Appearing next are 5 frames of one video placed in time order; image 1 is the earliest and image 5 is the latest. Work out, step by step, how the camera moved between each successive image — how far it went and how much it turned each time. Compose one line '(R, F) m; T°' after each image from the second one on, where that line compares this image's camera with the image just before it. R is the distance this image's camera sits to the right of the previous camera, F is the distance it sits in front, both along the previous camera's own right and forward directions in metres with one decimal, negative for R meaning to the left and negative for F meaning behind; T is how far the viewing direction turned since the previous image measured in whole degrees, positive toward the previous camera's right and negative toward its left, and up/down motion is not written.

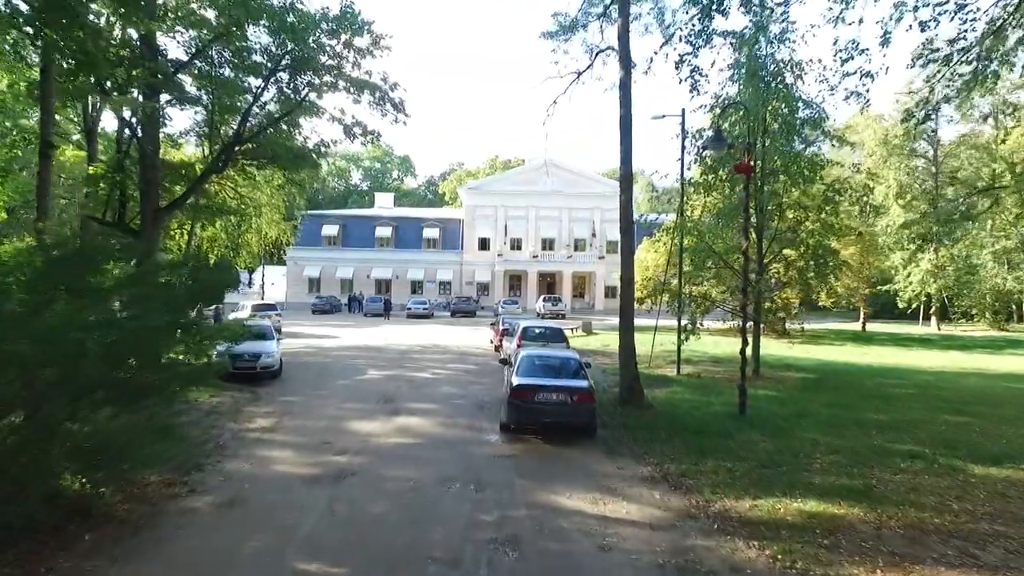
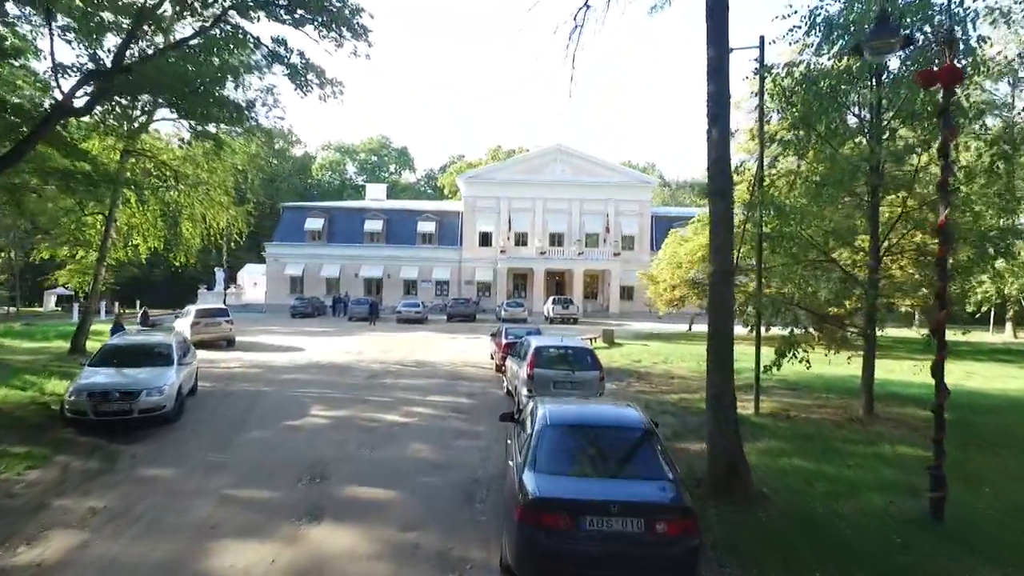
(-0.1, +6.0) m; 0°
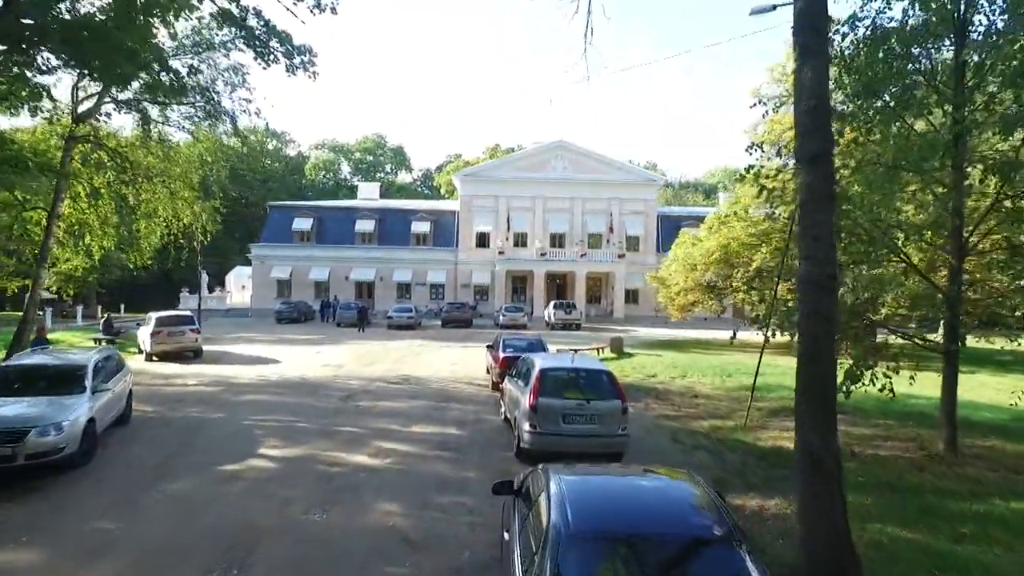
(0.0, +2.7) m; 0°
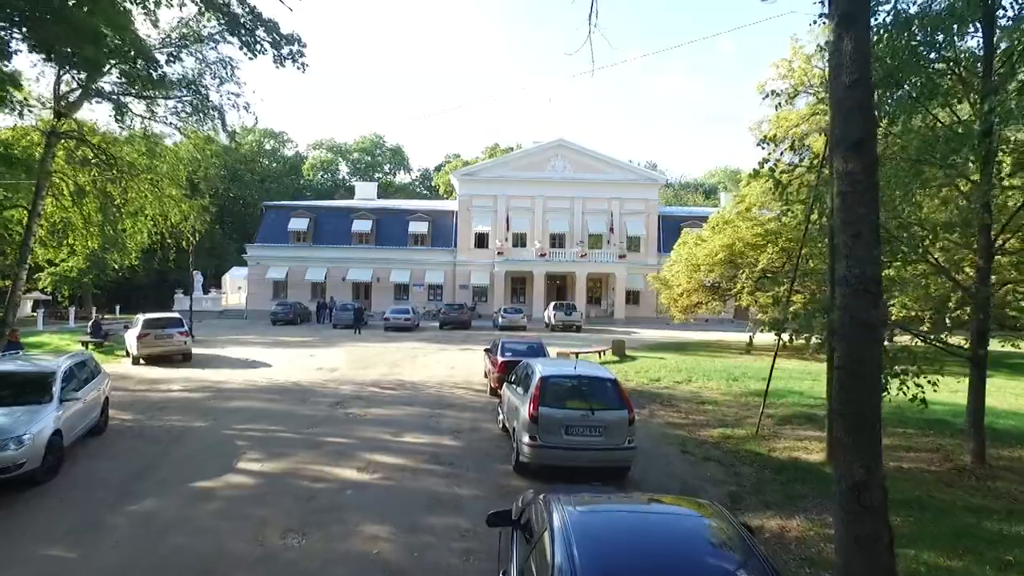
(0.0, +0.7) m; 0°
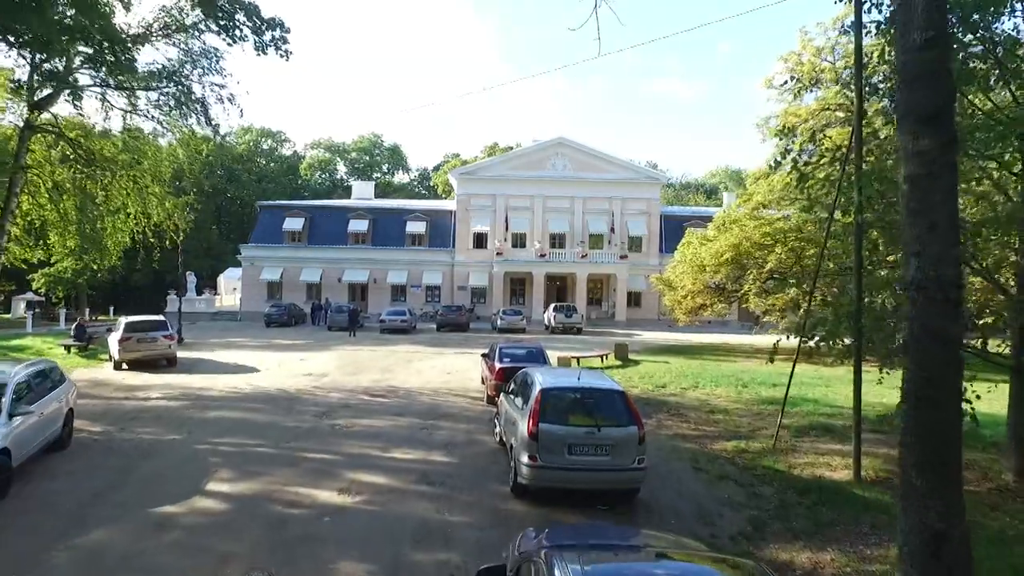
(0.0, +0.9) m; 0°
